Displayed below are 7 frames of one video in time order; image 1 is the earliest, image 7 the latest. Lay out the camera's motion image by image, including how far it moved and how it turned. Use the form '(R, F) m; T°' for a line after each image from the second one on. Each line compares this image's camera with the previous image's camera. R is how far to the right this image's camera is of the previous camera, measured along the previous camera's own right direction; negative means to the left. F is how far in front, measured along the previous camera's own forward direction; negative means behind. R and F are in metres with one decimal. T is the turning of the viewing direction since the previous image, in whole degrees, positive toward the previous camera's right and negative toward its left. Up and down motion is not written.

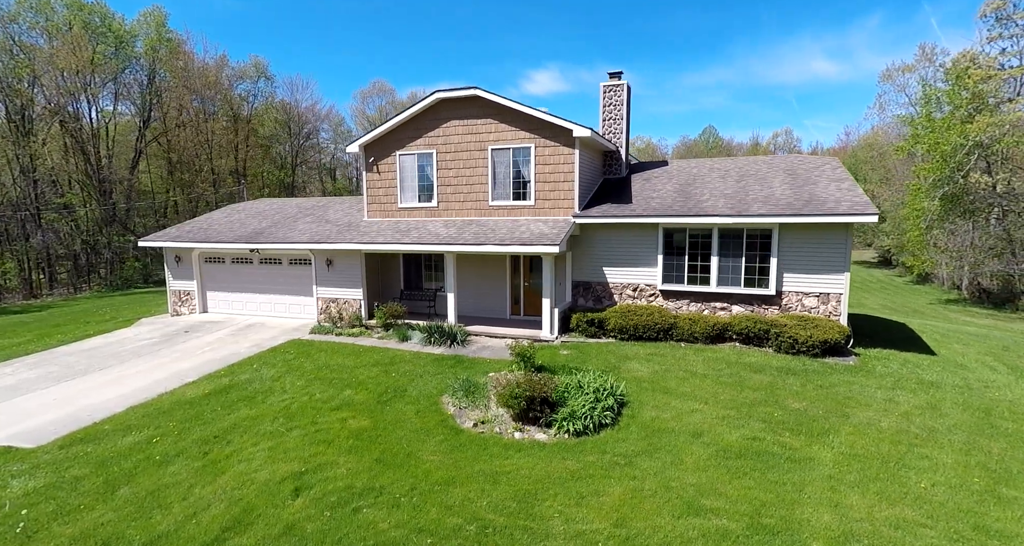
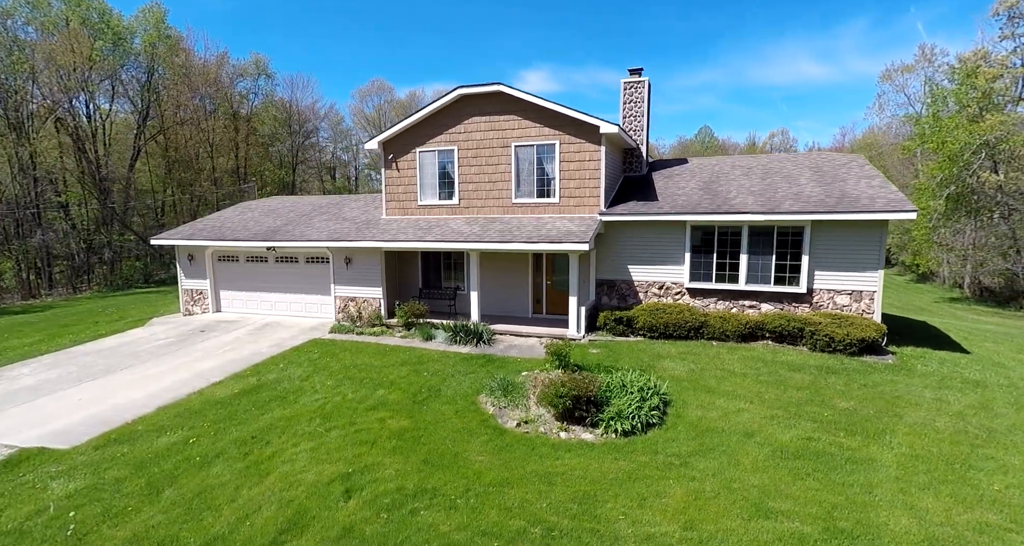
(-0.6, +0.1) m; 0°
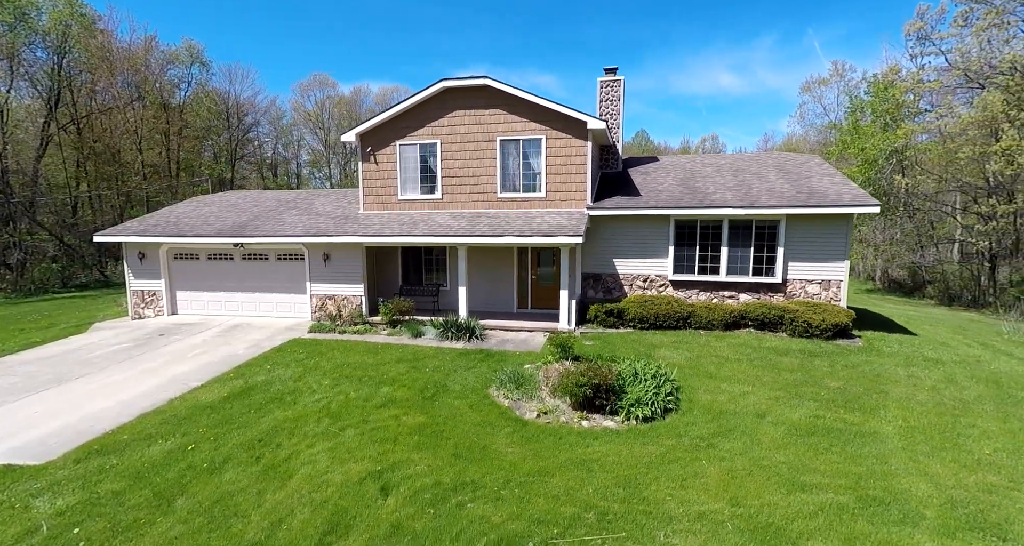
(-0.9, +0.1) m; +6°
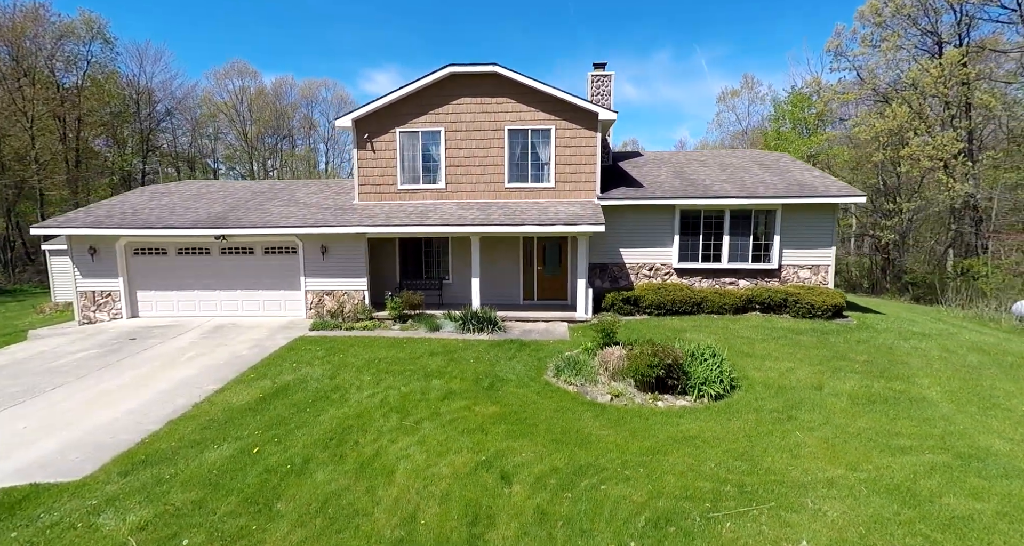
(-1.8, +0.3) m; +8°
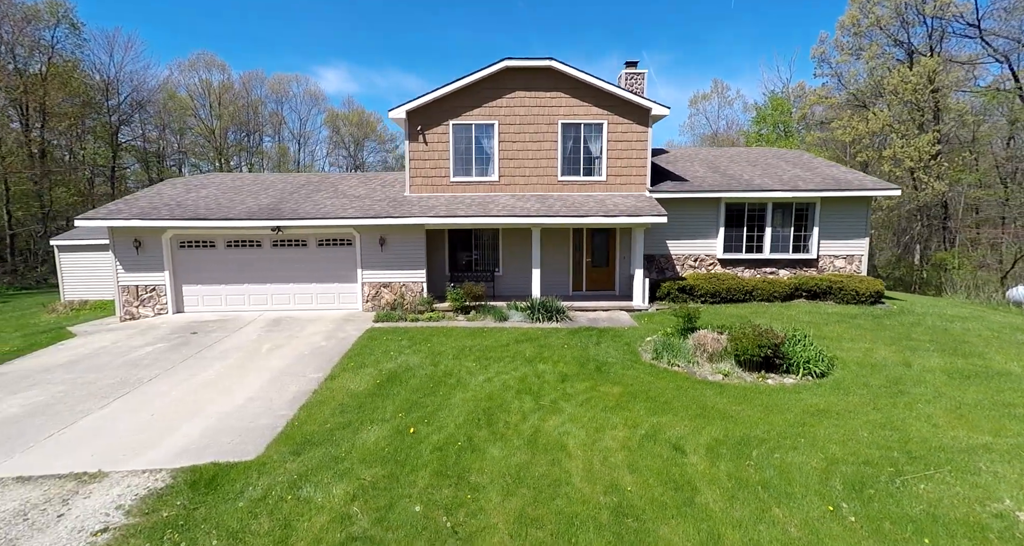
(-2.0, -0.1) m; +3°
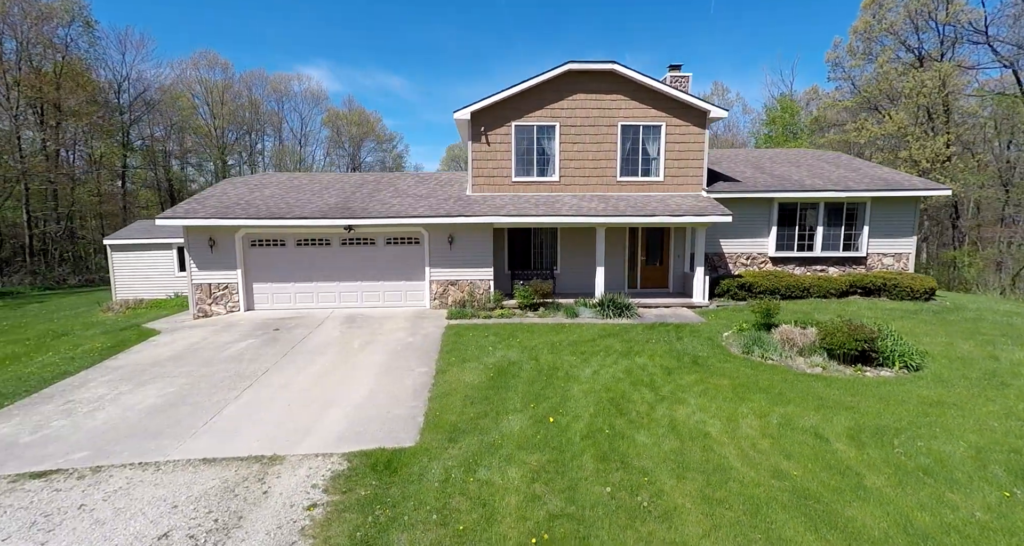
(-1.7, -0.3) m; 0°
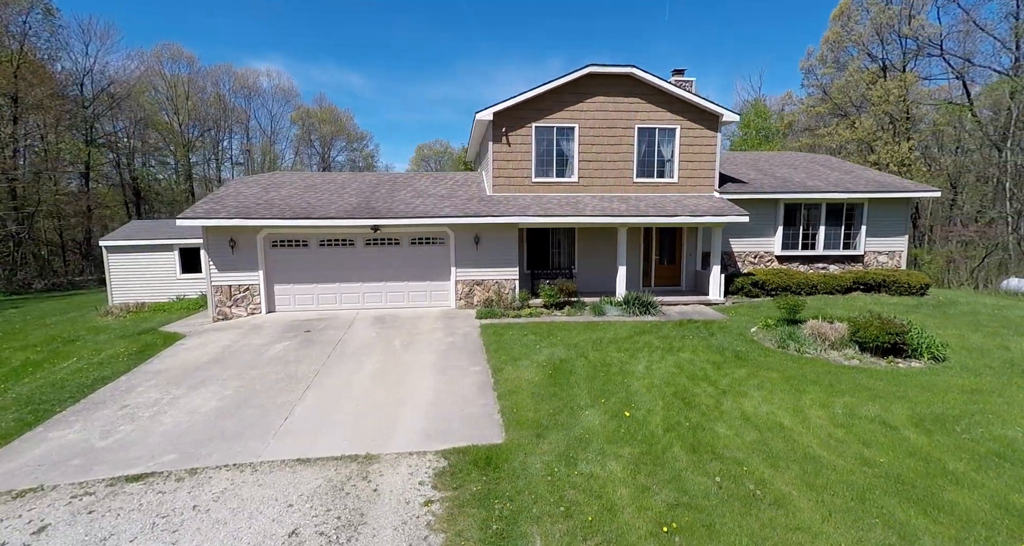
(-1.3, -0.1) m; +3°
